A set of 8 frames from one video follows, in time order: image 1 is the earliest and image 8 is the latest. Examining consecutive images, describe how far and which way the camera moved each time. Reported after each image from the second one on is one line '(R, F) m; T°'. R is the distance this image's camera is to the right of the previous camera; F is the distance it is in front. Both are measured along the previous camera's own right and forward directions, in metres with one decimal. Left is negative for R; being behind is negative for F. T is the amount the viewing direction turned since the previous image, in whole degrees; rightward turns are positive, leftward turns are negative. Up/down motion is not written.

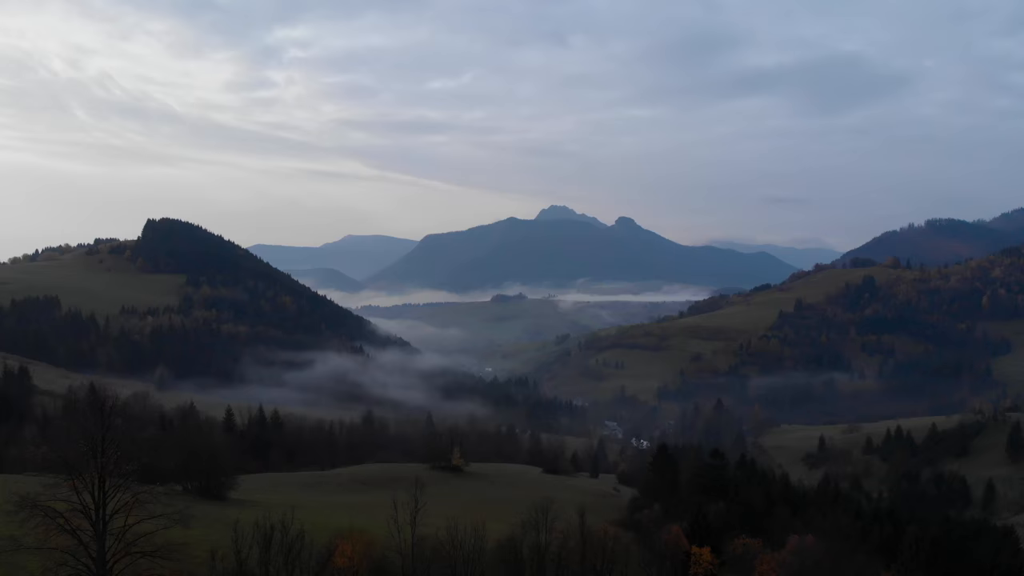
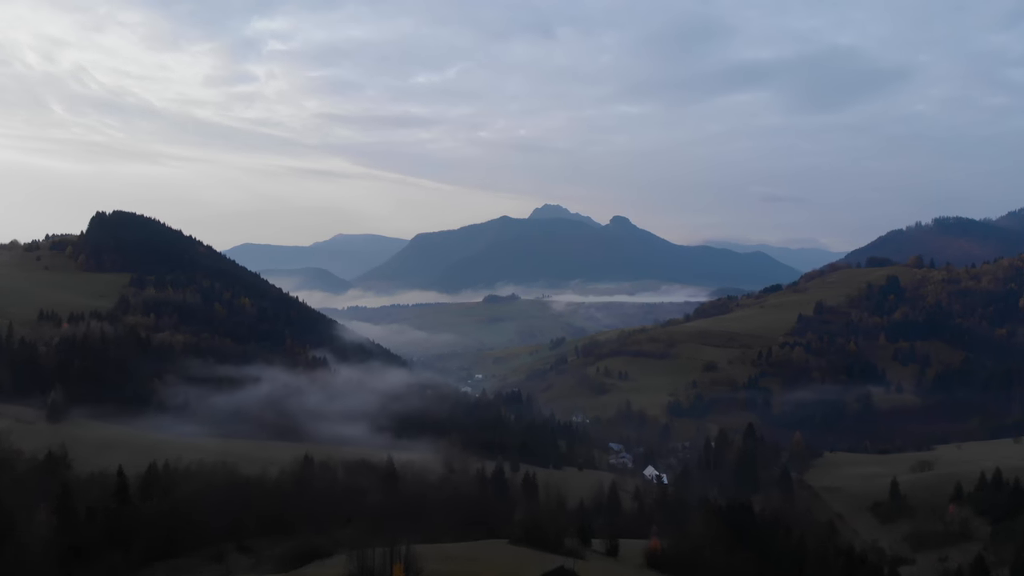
(+0.4, +18.8) m; 0°
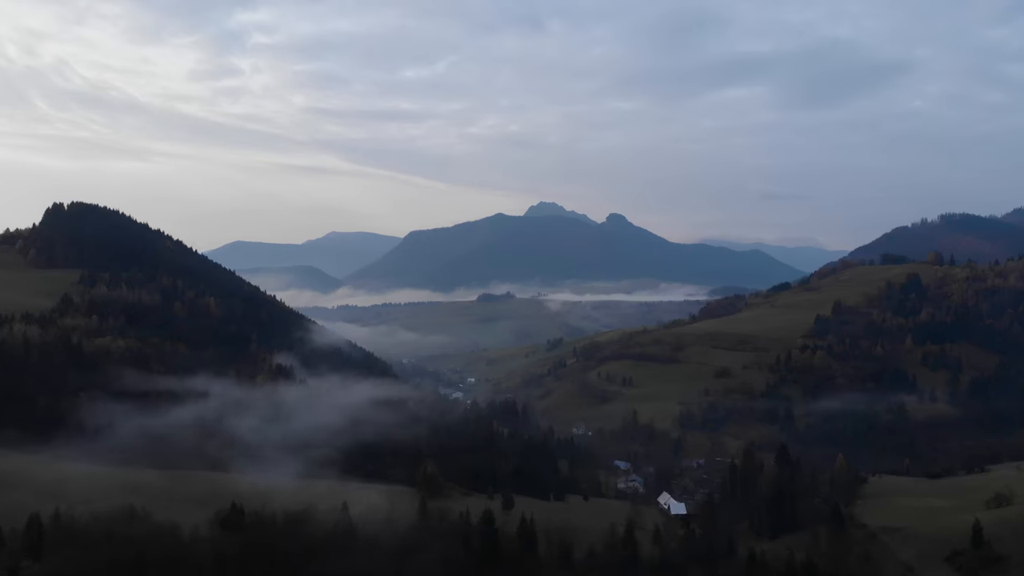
(+0.2, +13.3) m; 0°
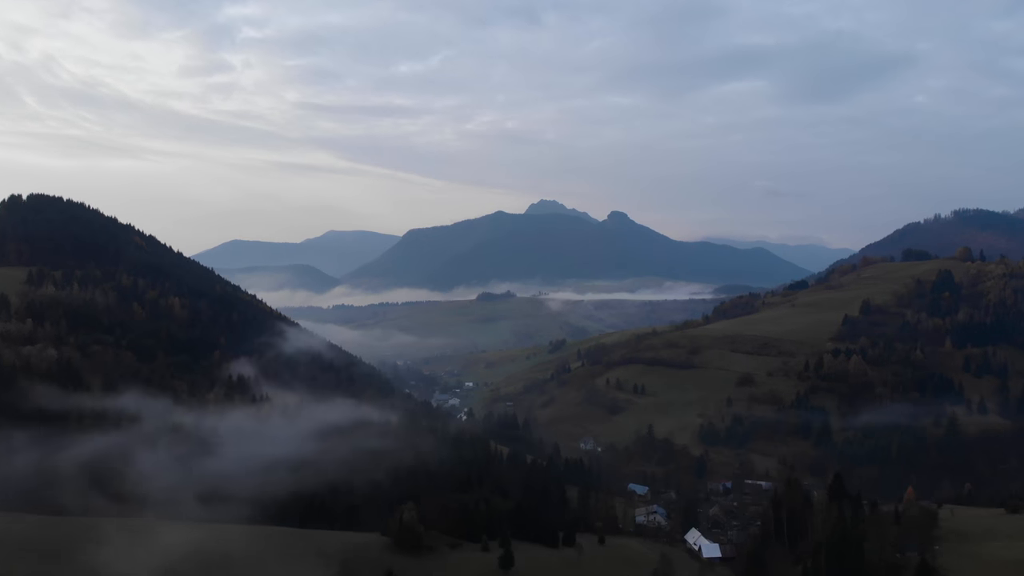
(+0.1, +13.2) m; 0°
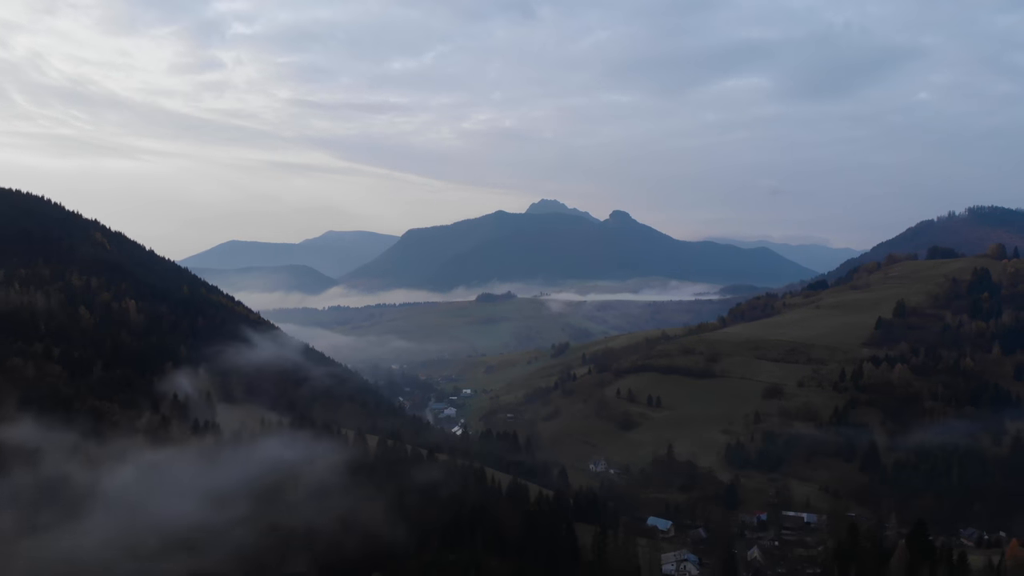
(+0.1, +13.0) m; 0°
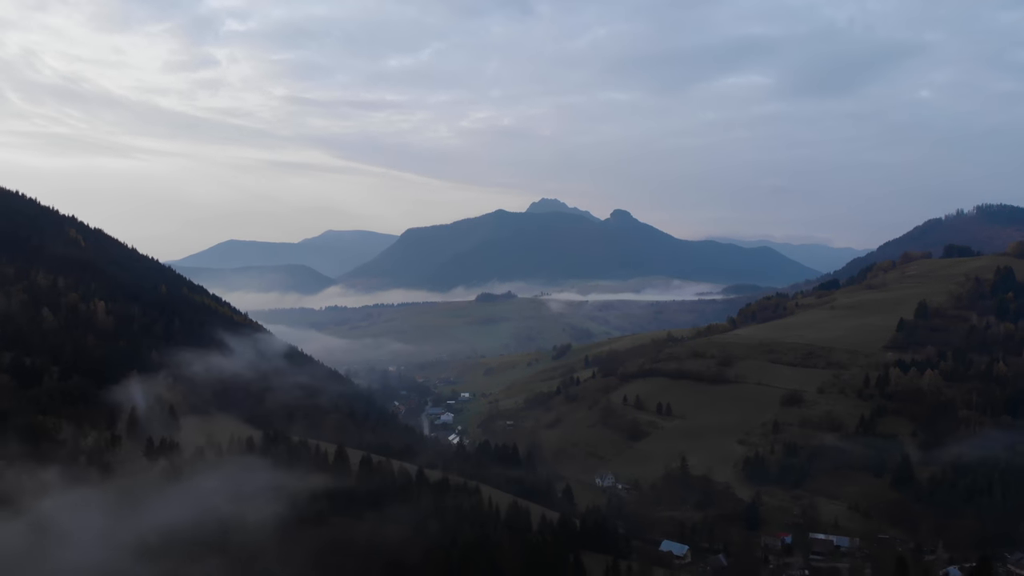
(0.0, +7.4) m; 0°
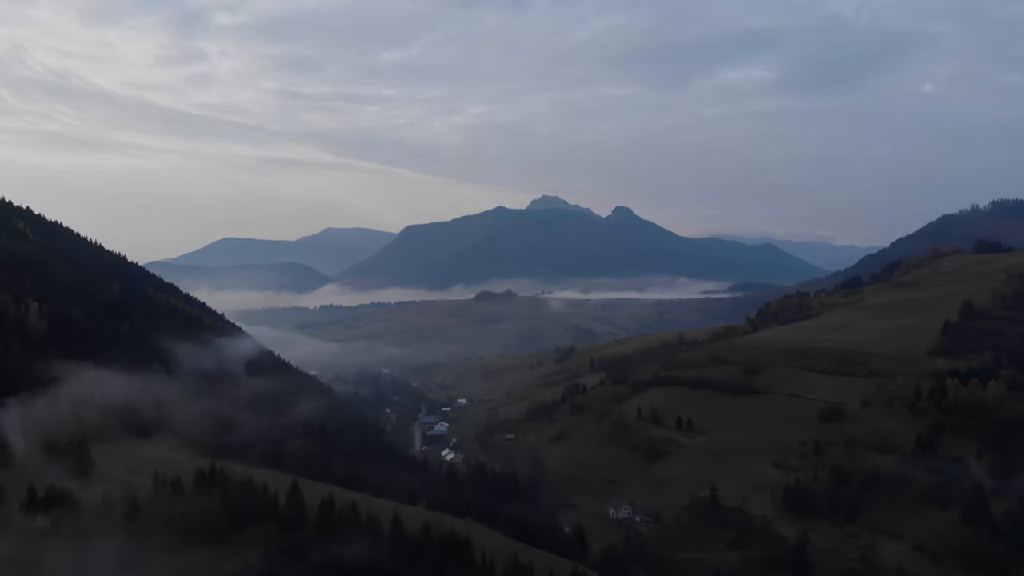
(+0.1, +12.8) m; 0°
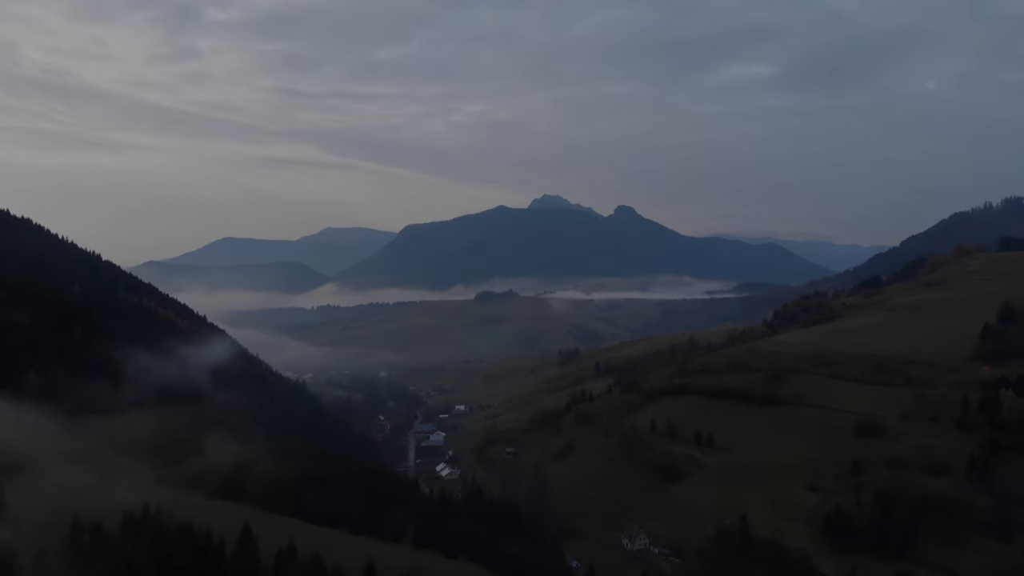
(+0.1, +9.1) m; 0°
